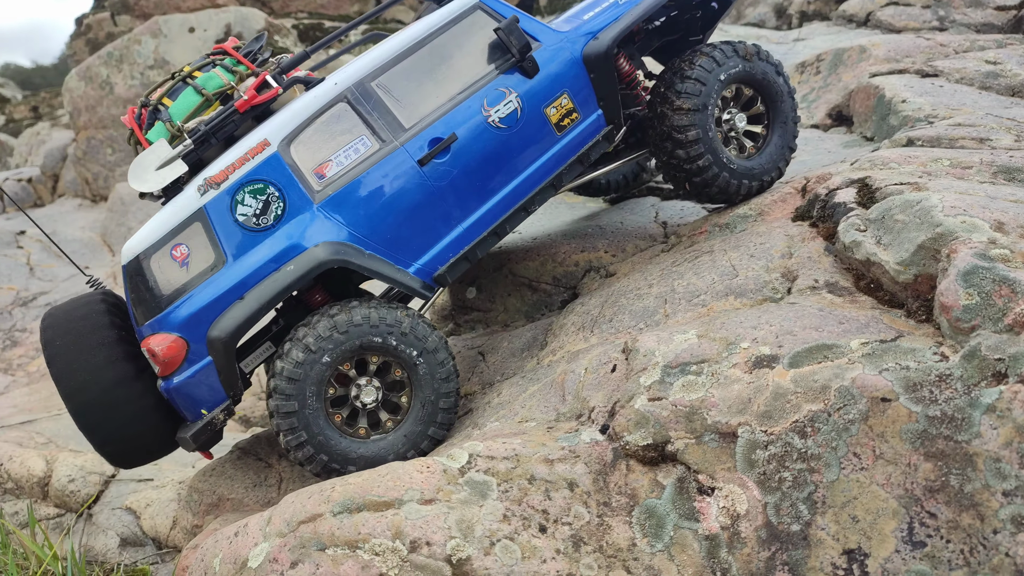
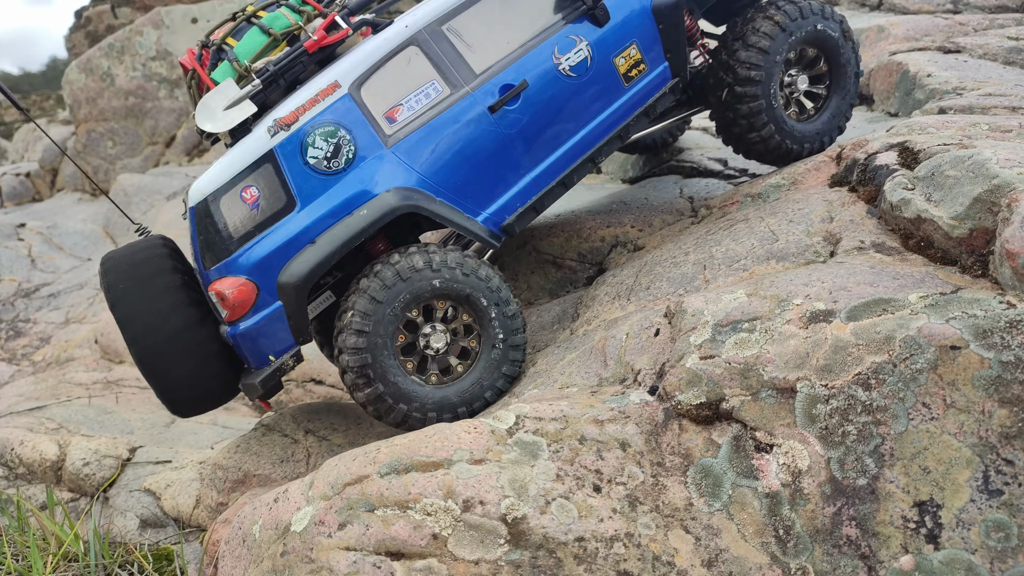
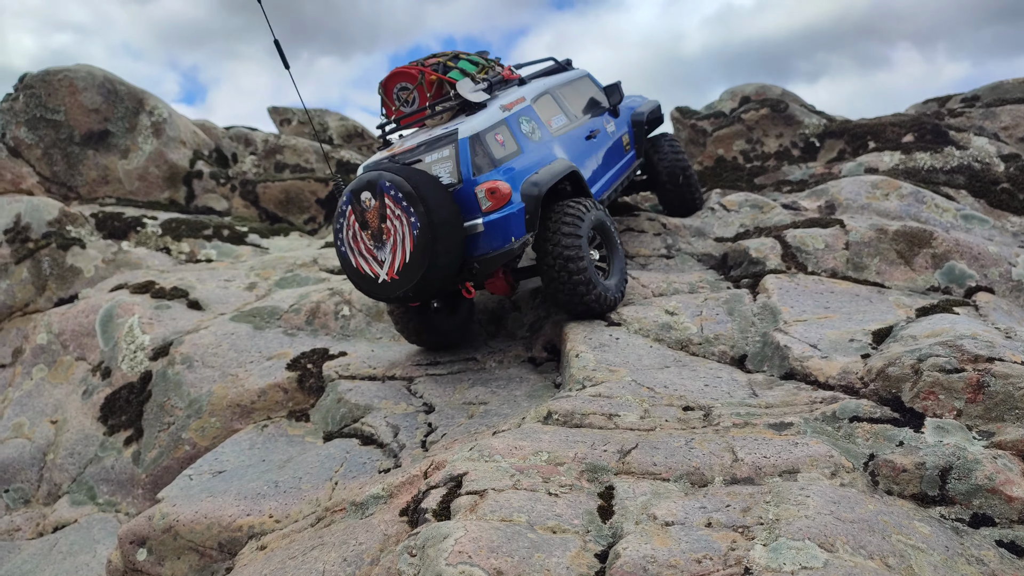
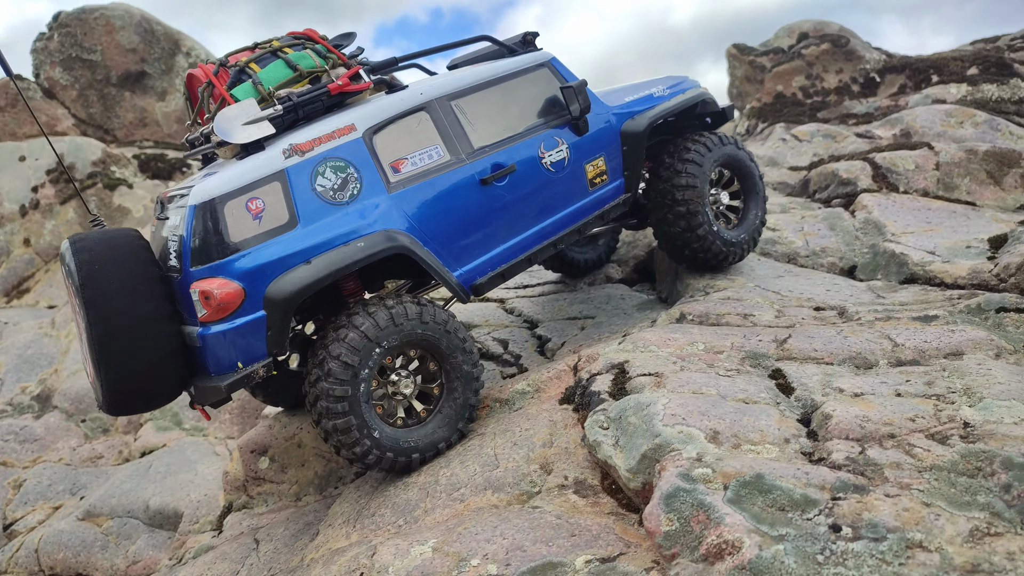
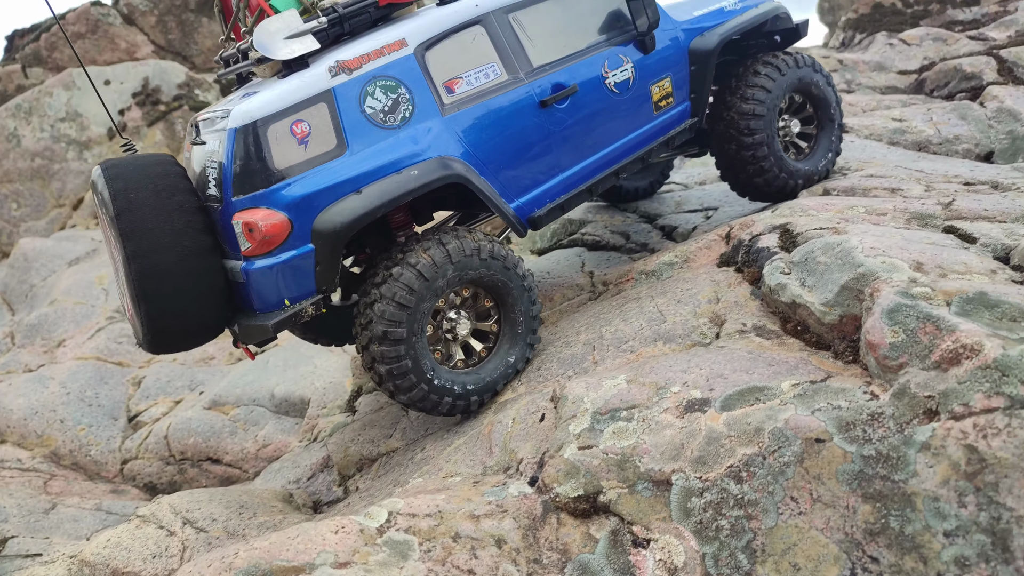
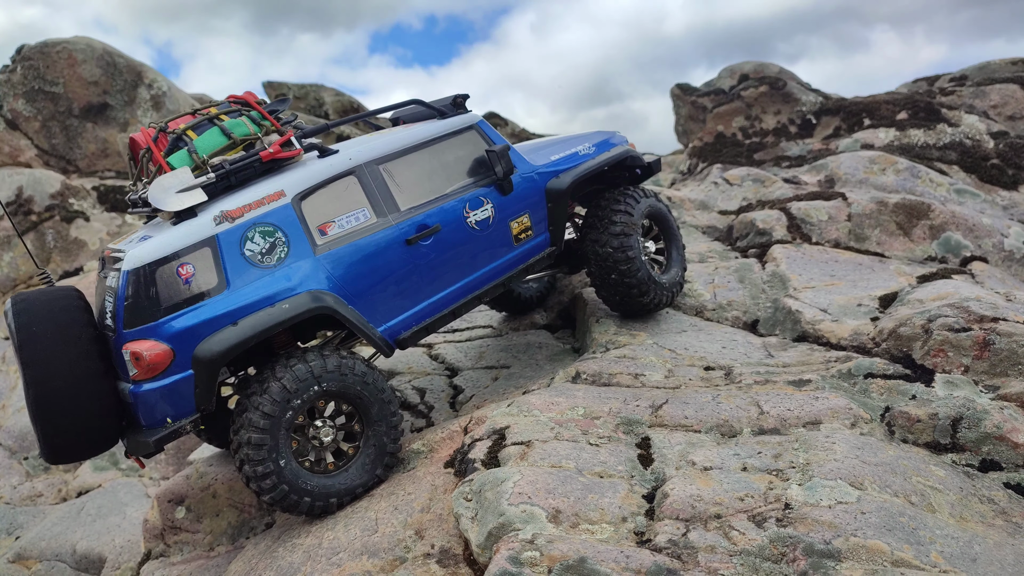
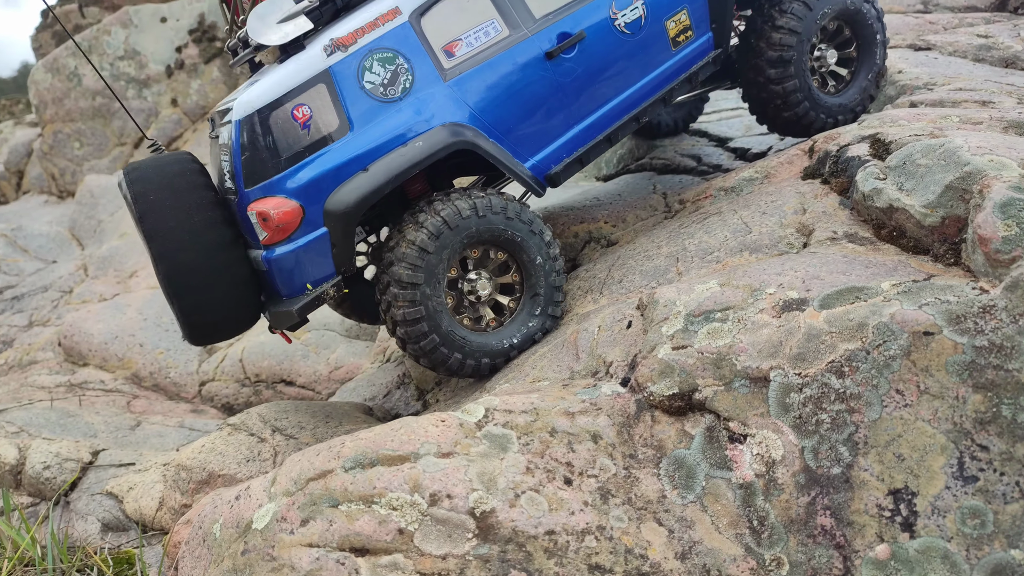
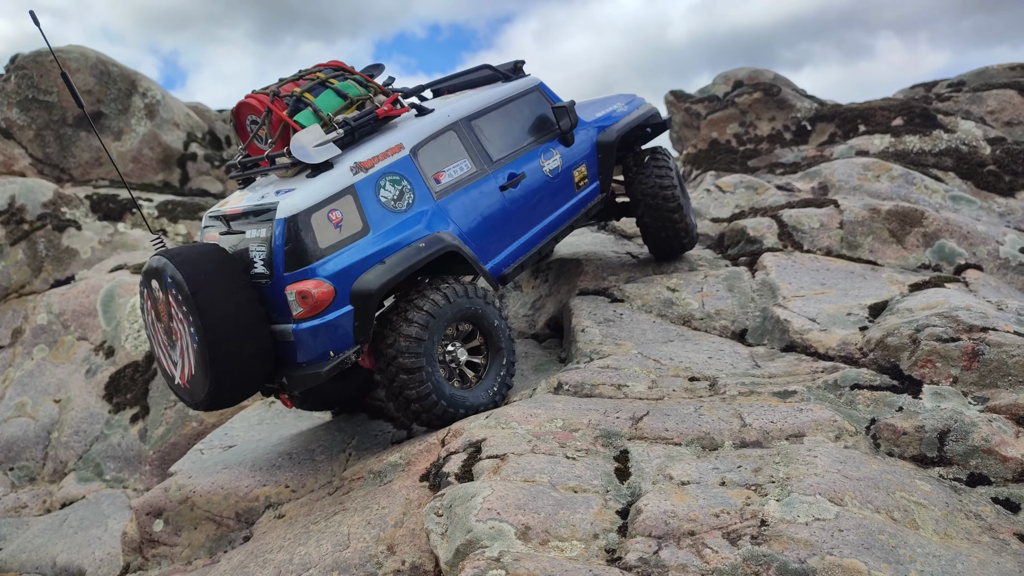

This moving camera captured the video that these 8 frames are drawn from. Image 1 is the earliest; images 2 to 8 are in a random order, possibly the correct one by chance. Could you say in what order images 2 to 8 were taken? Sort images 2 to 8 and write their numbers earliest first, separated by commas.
2, 7, 5, 4, 6, 8, 3
